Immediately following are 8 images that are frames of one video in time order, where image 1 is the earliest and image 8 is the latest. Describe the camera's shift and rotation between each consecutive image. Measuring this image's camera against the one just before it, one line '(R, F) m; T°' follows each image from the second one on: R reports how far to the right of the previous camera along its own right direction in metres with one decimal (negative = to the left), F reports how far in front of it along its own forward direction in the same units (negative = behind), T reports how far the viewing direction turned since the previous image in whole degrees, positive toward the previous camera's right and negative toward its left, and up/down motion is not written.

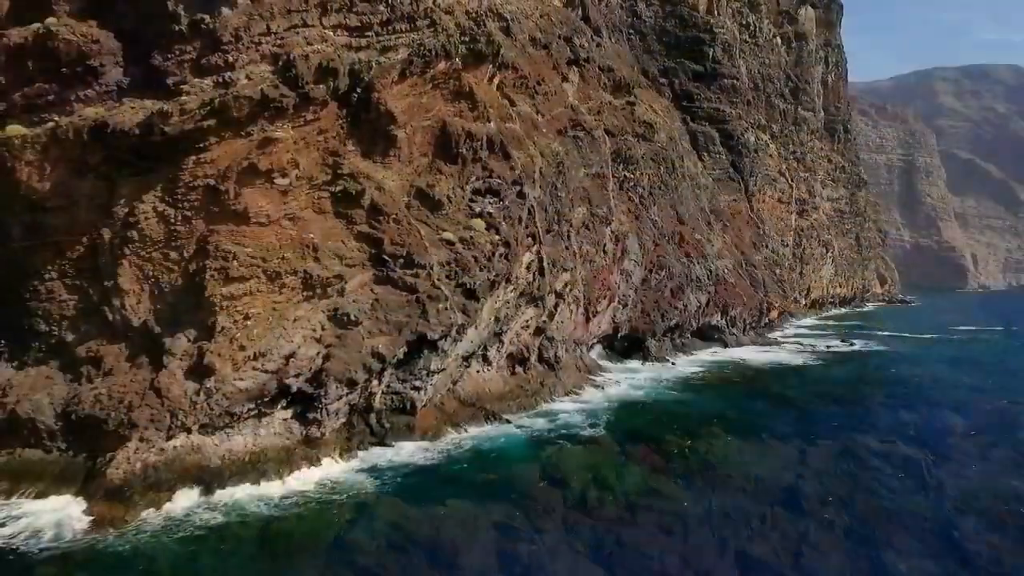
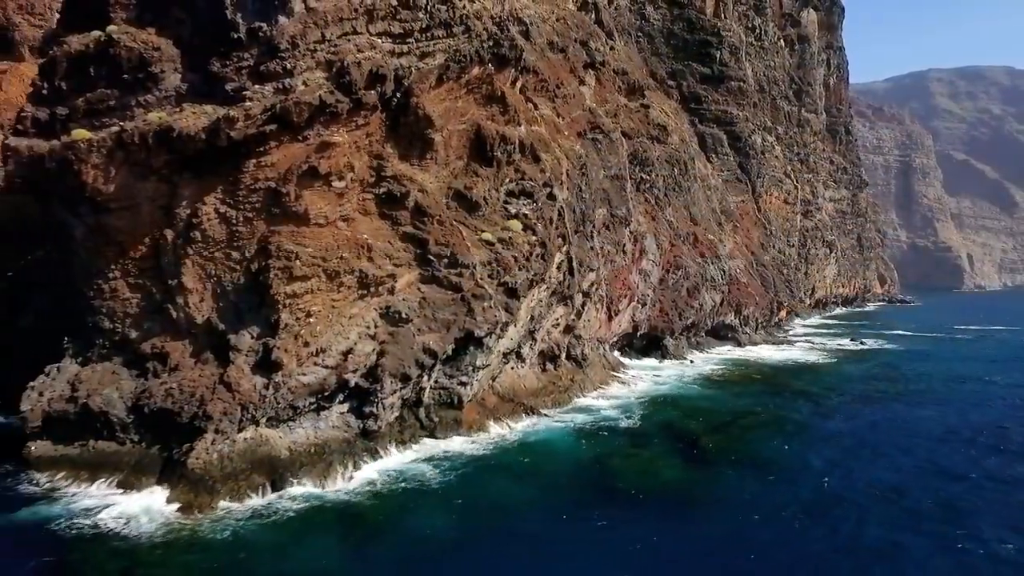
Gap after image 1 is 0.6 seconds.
(-1.2, -0.7) m; 0°
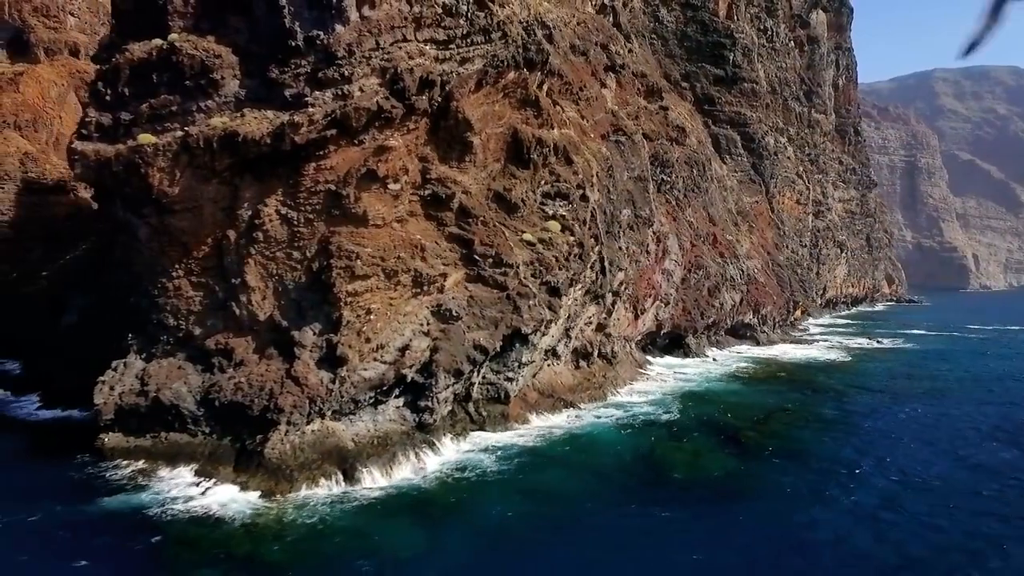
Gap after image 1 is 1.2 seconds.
(-1.1, -0.7) m; 0°
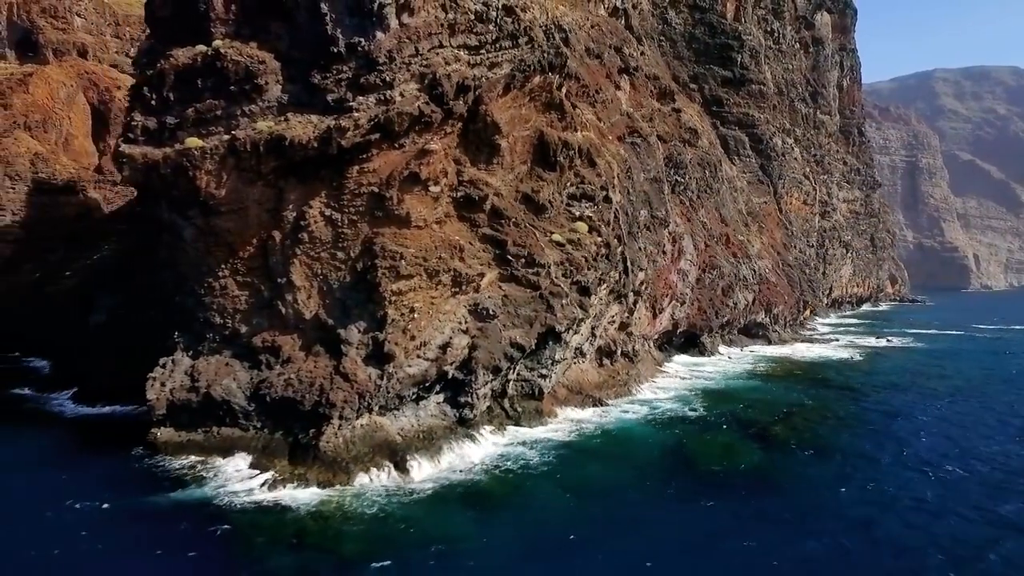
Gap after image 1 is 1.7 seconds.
(-0.9, -0.6) m; 0°
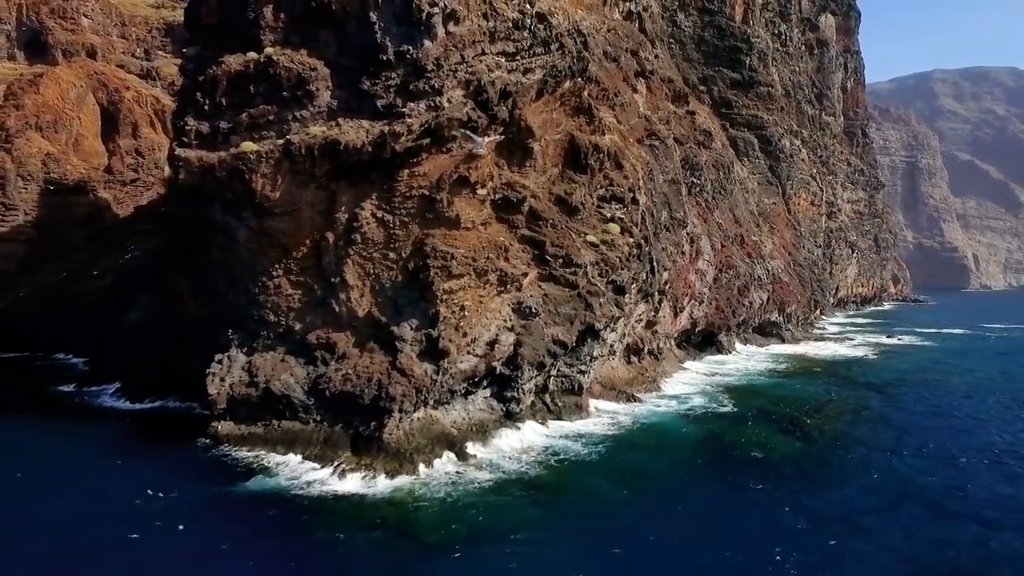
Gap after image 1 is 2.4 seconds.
(-1.2, -0.7) m; 0°
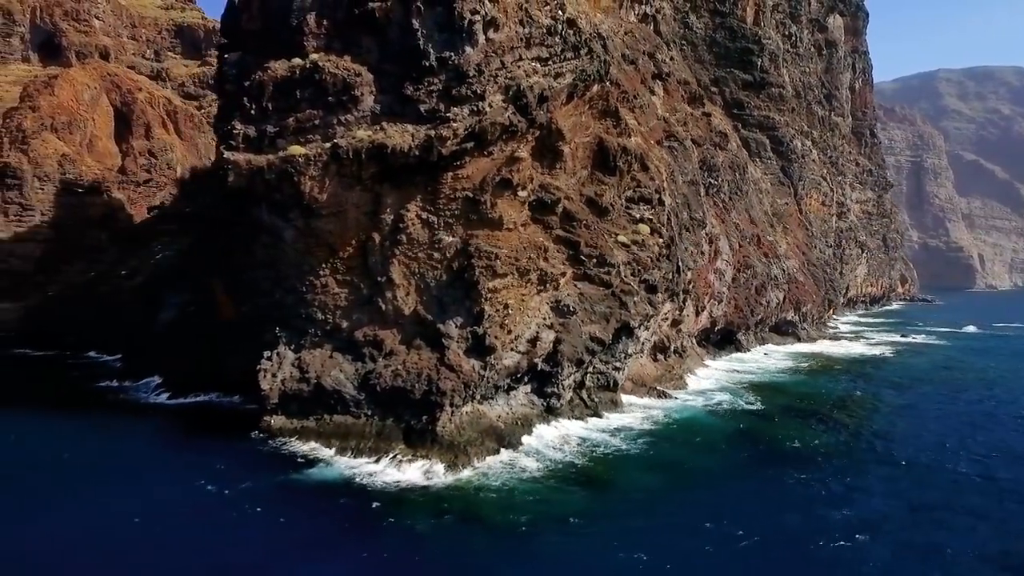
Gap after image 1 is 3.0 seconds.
(-1.0, -0.7) m; 0°
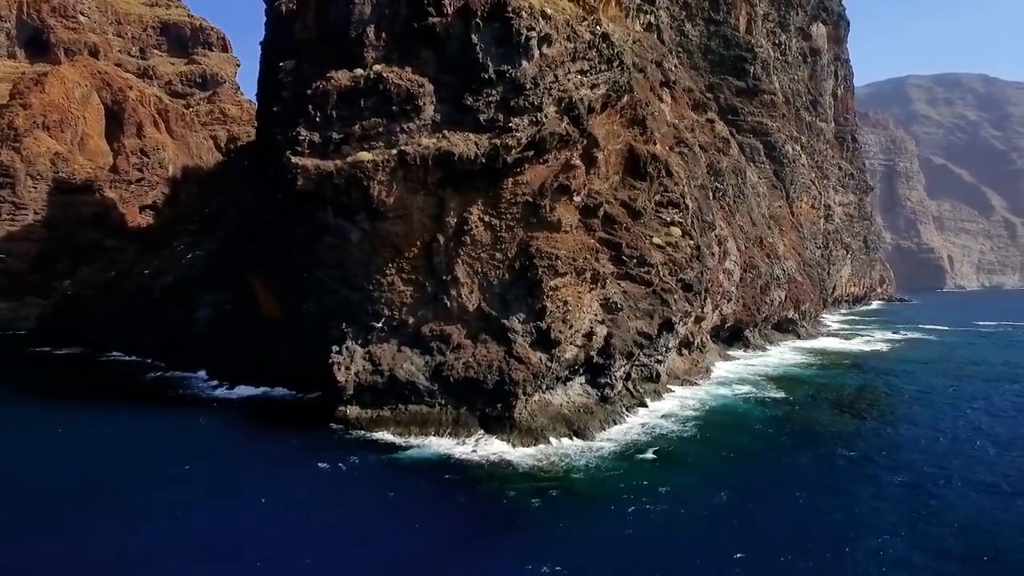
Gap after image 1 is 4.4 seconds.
(-2.3, -1.4) m; +2°
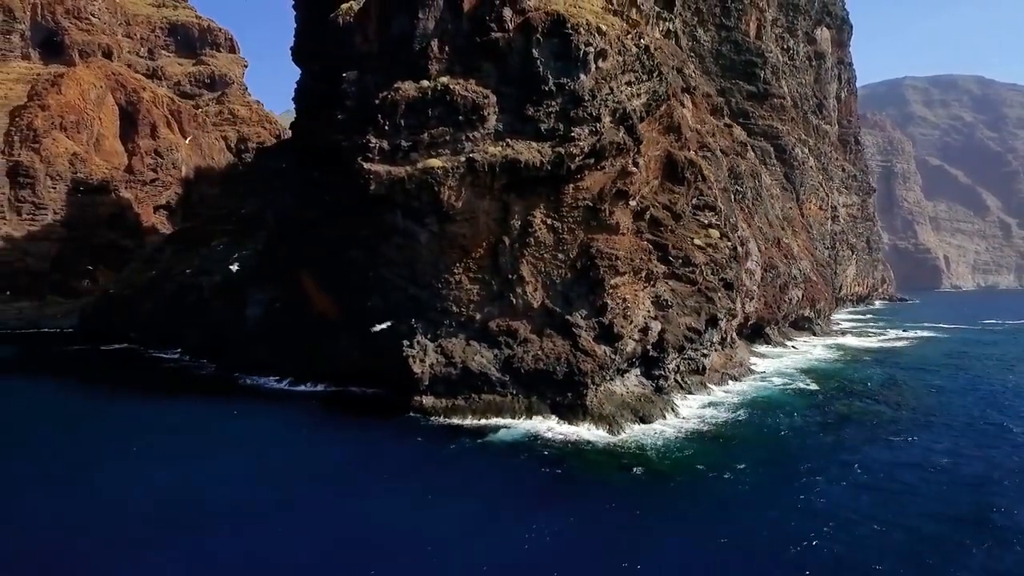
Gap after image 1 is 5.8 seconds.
(-2.0, -1.6) m; 0°
